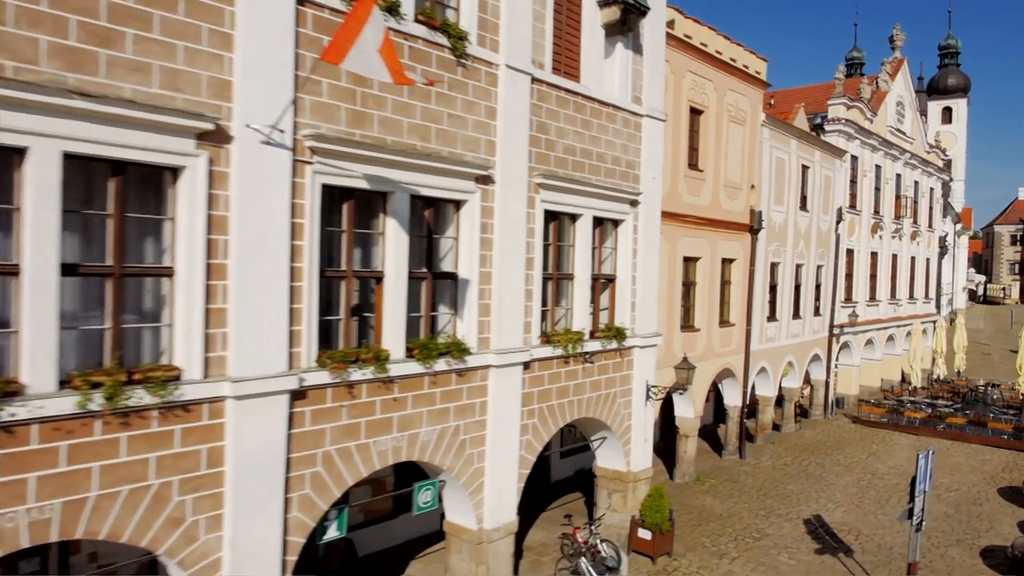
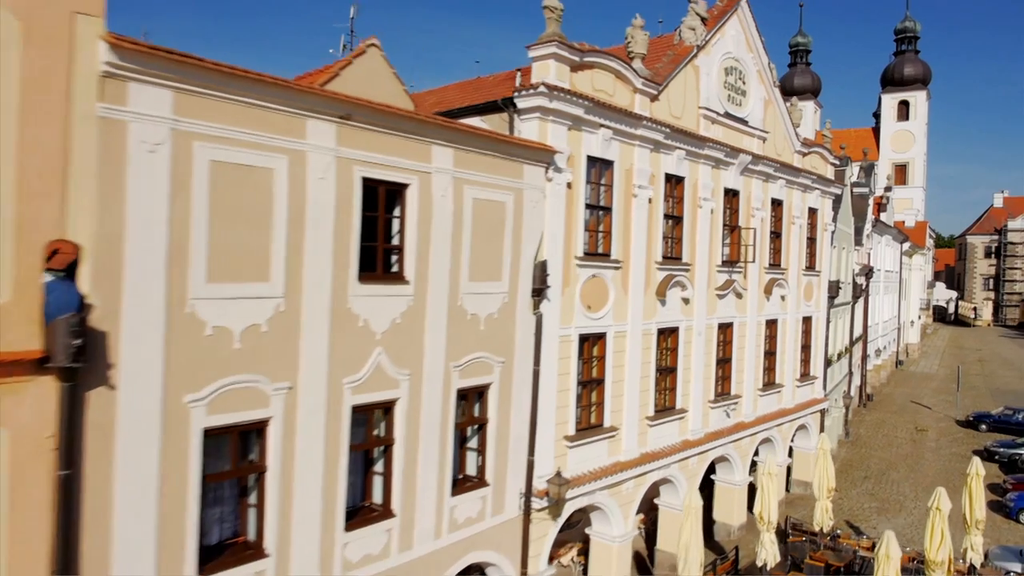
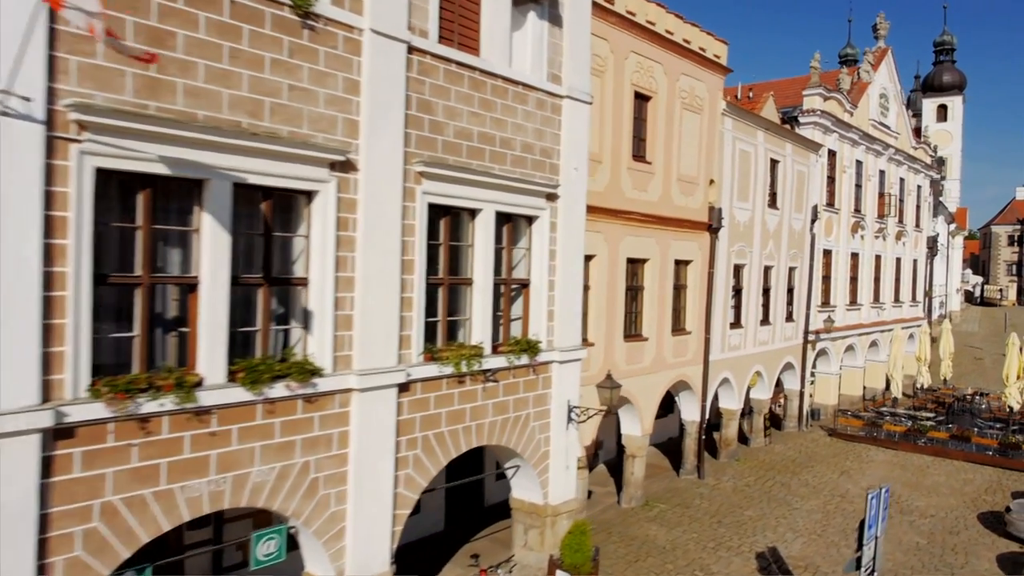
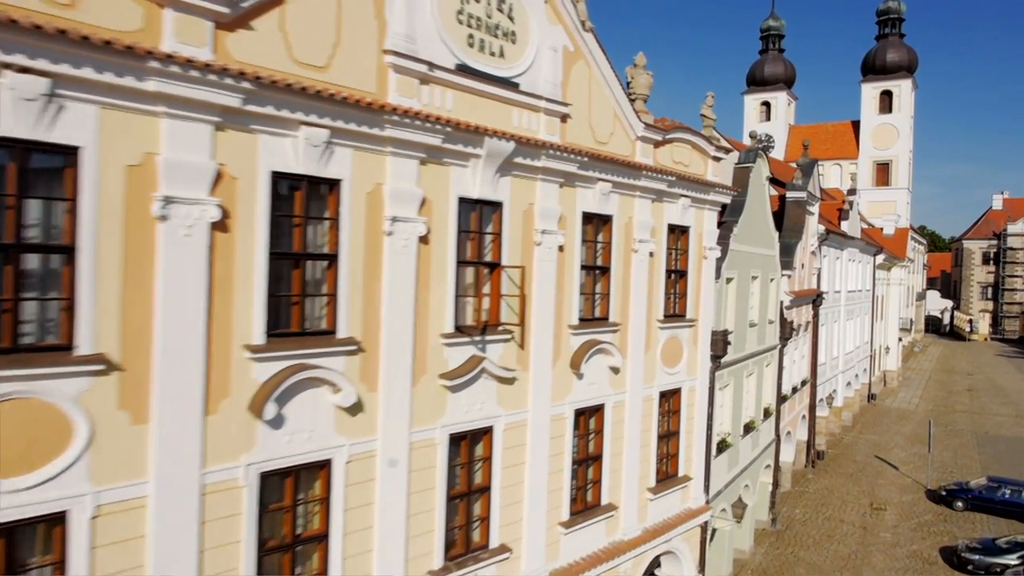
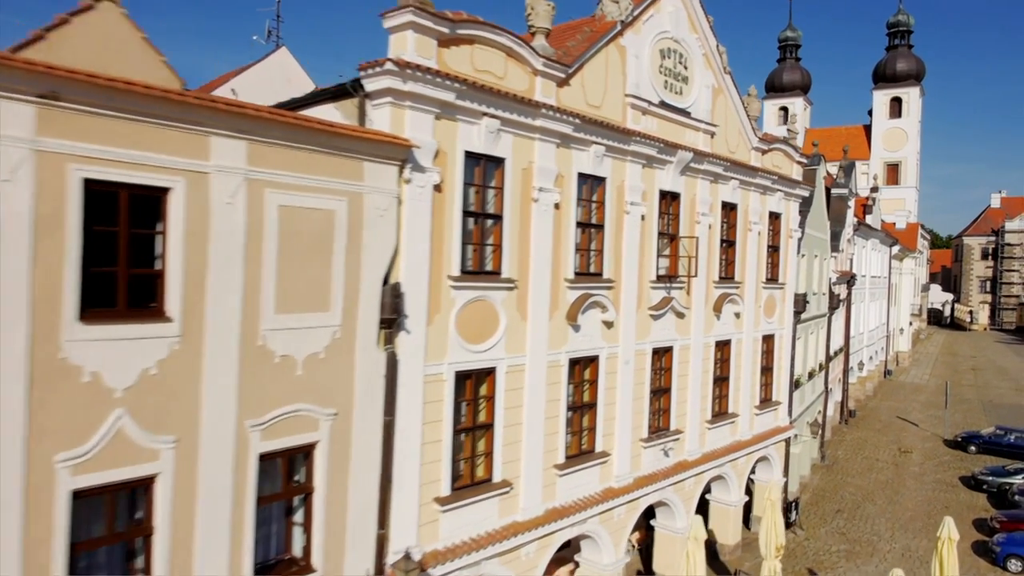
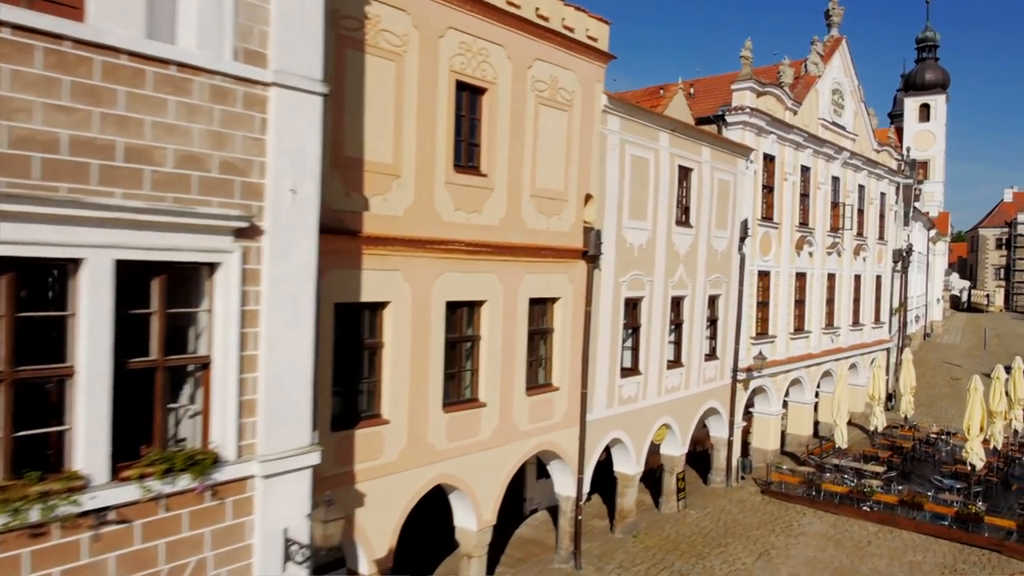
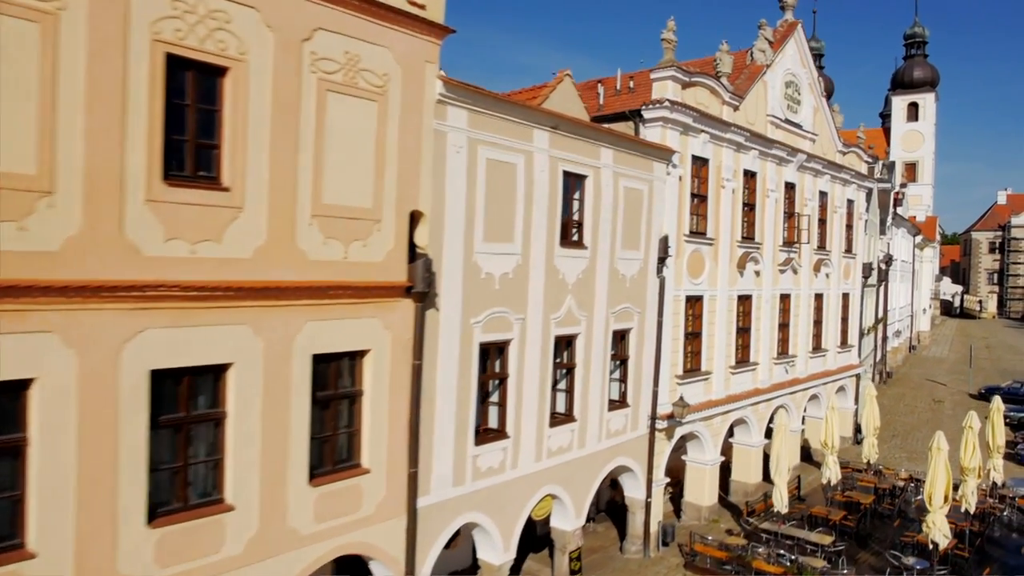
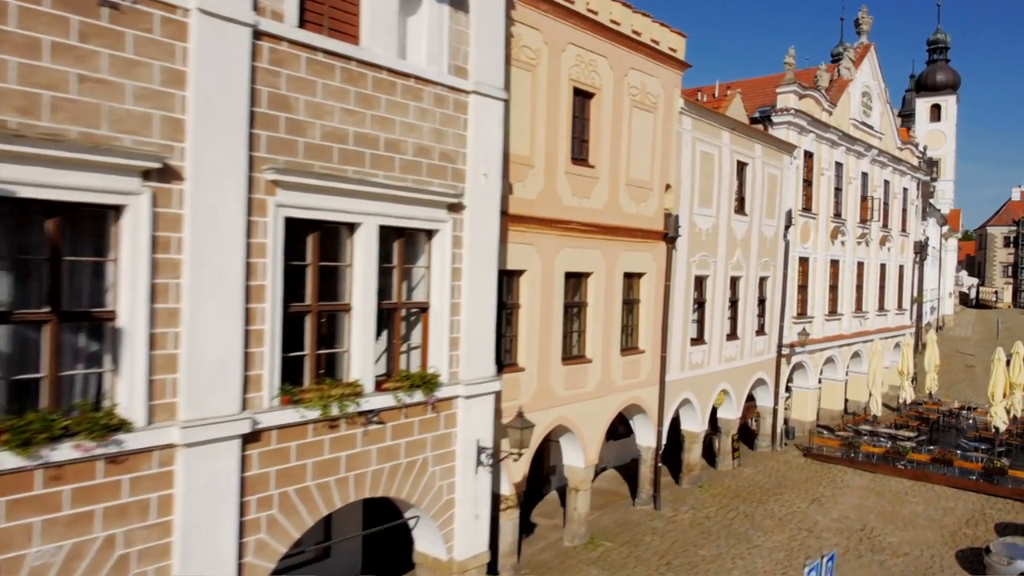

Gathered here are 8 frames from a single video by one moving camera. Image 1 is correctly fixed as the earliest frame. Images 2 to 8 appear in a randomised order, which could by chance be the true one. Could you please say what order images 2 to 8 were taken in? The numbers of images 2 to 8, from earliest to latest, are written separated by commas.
3, 8, 6, 7, 2, 5, 4
